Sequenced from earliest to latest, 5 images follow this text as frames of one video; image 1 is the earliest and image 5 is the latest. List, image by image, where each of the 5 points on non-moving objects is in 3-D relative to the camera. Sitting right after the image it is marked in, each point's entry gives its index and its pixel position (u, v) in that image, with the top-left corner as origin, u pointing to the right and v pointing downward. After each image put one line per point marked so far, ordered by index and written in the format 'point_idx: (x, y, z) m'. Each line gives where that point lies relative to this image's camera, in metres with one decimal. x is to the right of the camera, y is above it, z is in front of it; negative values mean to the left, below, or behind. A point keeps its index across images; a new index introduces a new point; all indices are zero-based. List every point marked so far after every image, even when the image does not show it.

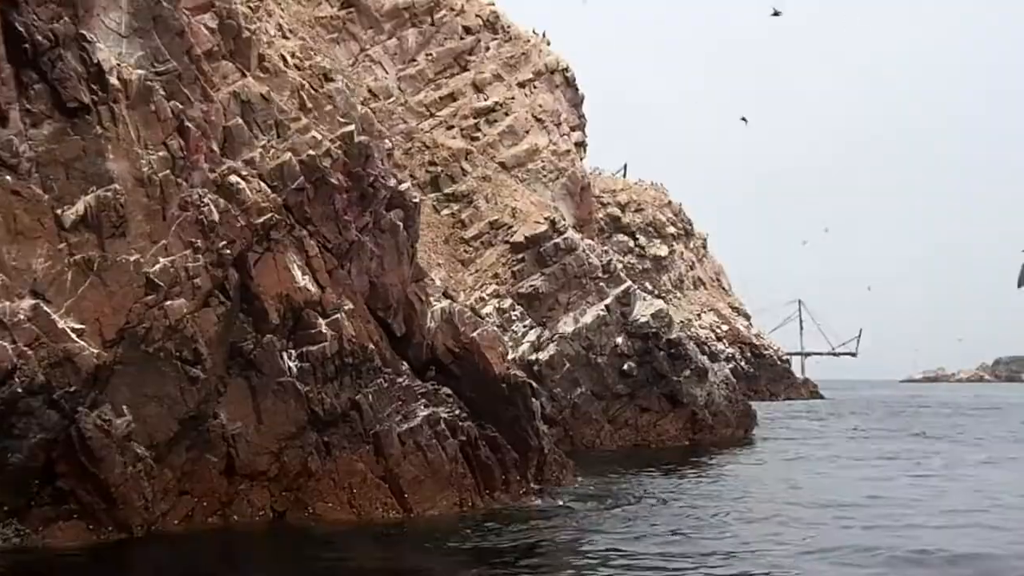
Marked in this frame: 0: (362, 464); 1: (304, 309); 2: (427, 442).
0: (-2.4, -2.9, +16.3) m
1: (-3.4, -0.3, +16.2) m
2: (-1.5, -2.6, +17.0) m
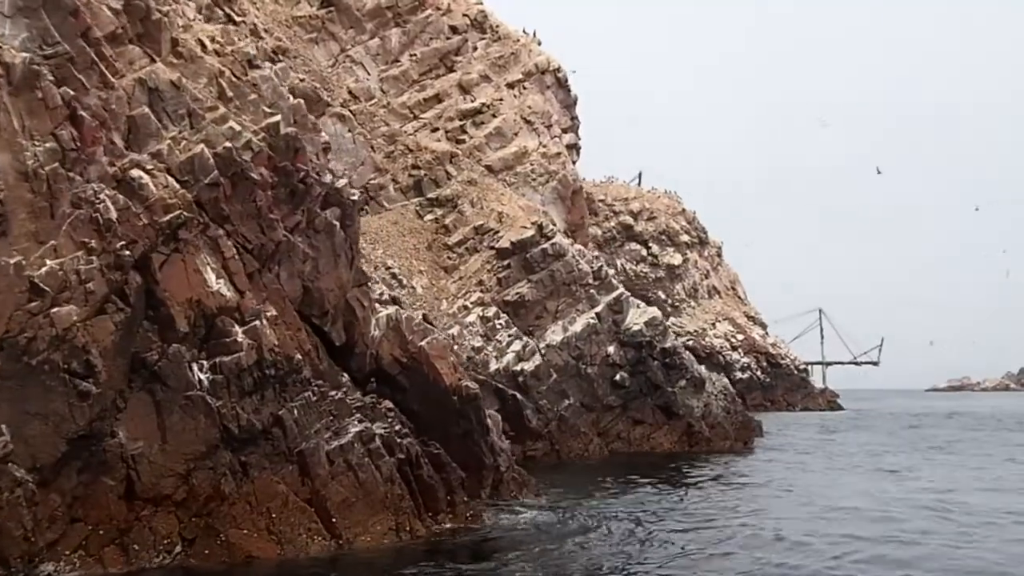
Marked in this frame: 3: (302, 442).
0: (-3.4, -2.9, +14.8) m
1: (-4.4, -0.4, +14.7) m
2: (-2.4, -2.7, +15.4) m
3: (-3.2, -2.3, +15.1) m
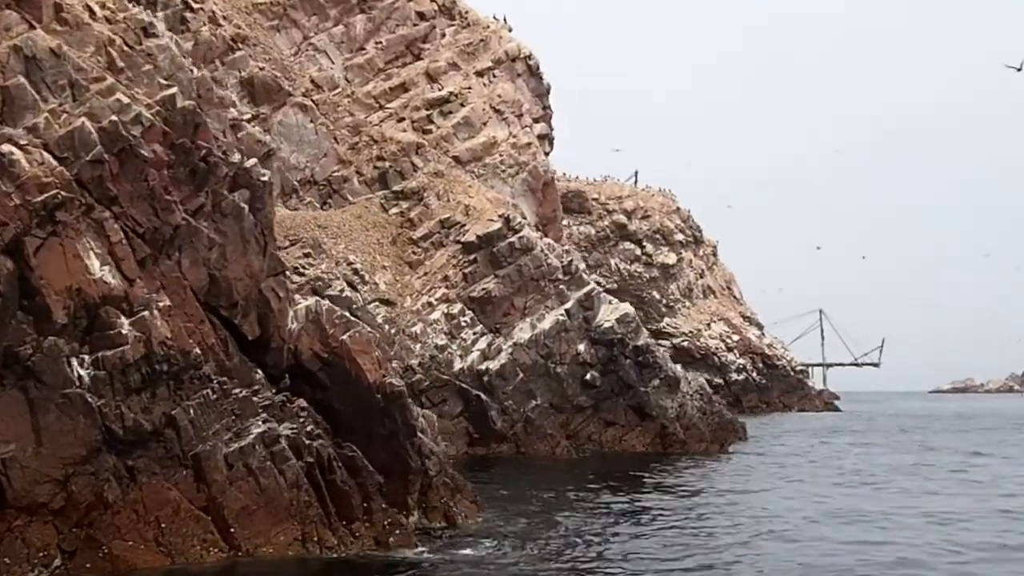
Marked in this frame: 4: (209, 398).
0: (-4.6, -2.8, +13.5) m
1: (-5.6, -0.2, +13.4) m
2: (-3.6, -2.5, +14.1) m
3: (-4.4, -2.2, +13.8) m
4: (-4.4, -1.6, +14.3) m
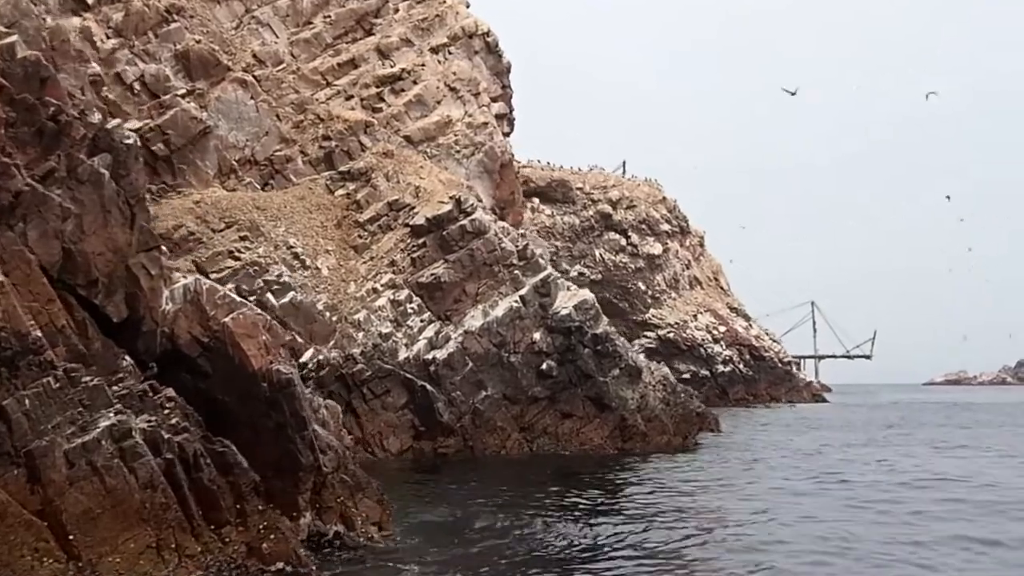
0: (-6.1, -2.4, +11.8) m
1: (-7.0, +0.1, +11.7) m
2: (-5.1, -2.2, +12.5) m
3: (-5.9, -1.8, +12.1) m
4: (-5.9, -1.3, +12.6) m
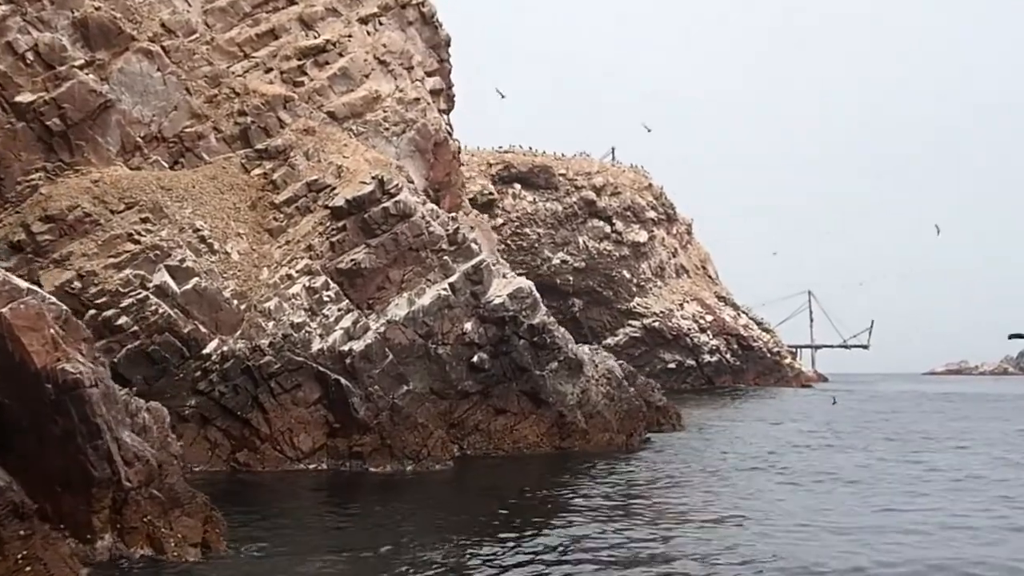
0: (-8.3, -2.3, +9.6) m
1: (-9.3, +0.2, +9.5) m
2: (-7.3, -2.0, +10.3) m
3: (-8.1, -1.7, +9.9) m
4: (-8.1, -1.1, +10.4) m
